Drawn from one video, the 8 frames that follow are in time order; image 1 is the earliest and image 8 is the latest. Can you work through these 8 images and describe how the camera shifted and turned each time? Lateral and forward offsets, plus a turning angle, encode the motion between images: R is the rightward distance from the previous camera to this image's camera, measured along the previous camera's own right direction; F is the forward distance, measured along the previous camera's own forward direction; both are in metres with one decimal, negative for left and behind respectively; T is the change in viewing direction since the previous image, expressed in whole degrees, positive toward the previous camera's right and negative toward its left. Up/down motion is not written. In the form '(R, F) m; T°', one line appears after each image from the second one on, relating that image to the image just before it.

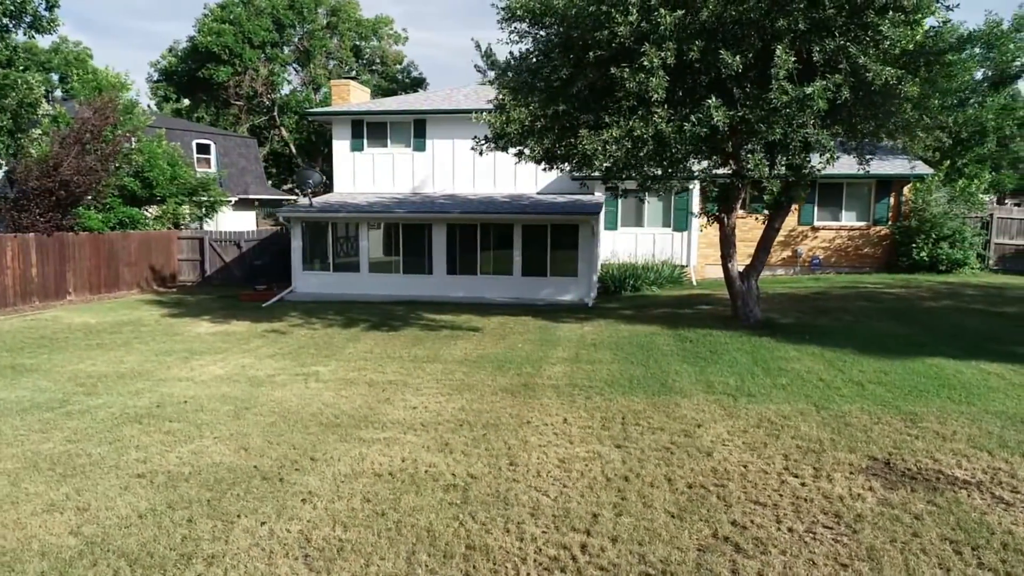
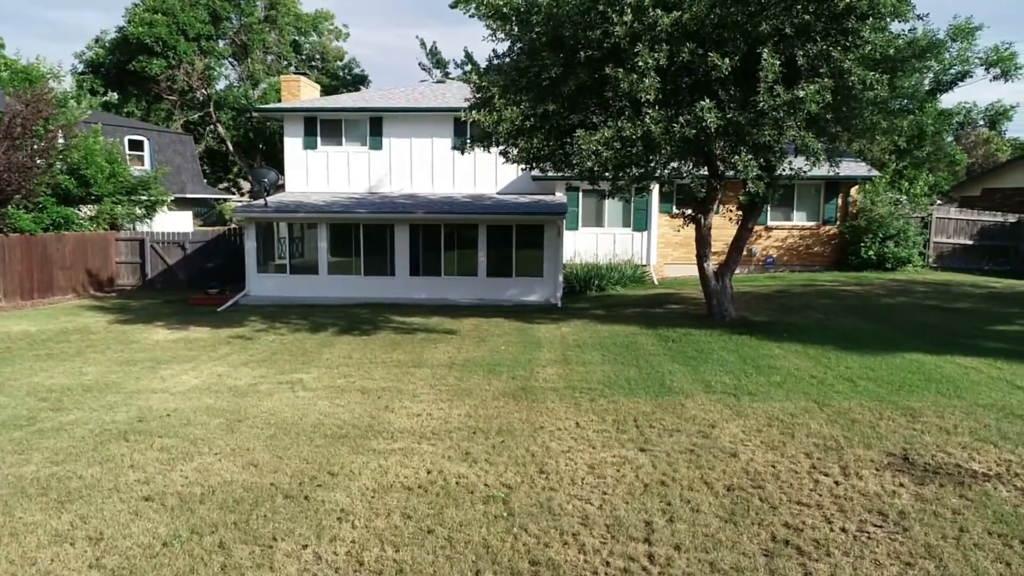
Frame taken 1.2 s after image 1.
(-0.8, +0.2) m; +5°
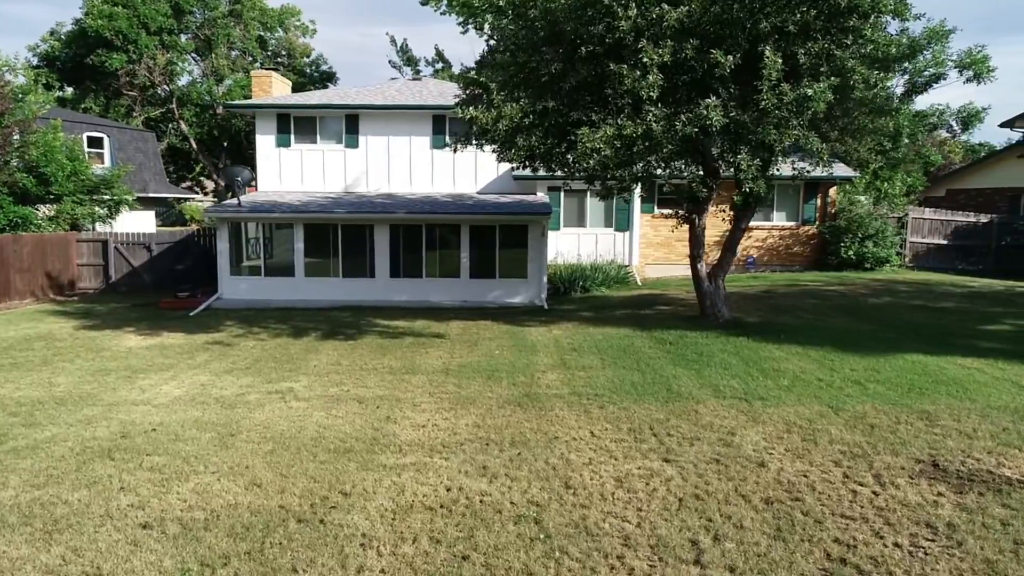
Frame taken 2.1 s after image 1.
(-0.5, +0.3) m; +3°
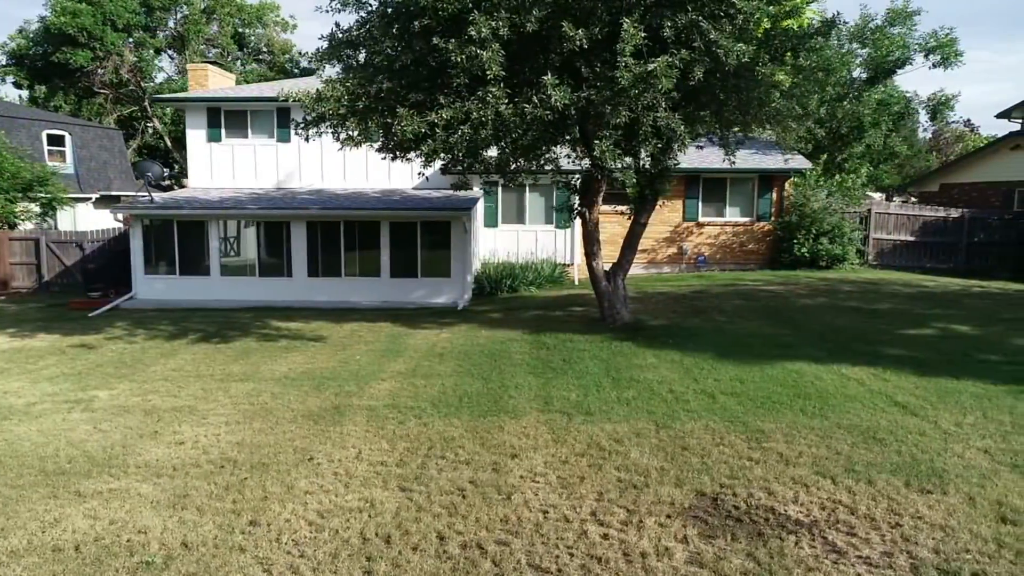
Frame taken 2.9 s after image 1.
(+2.4, +0.9) m; -2°
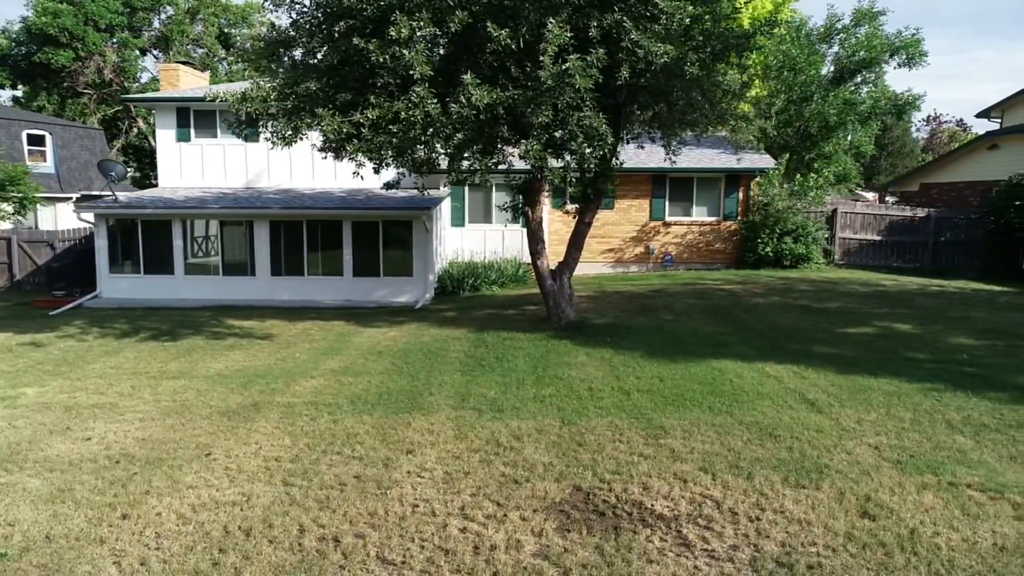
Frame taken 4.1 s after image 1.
(+0.9, -0.1) m; 0°
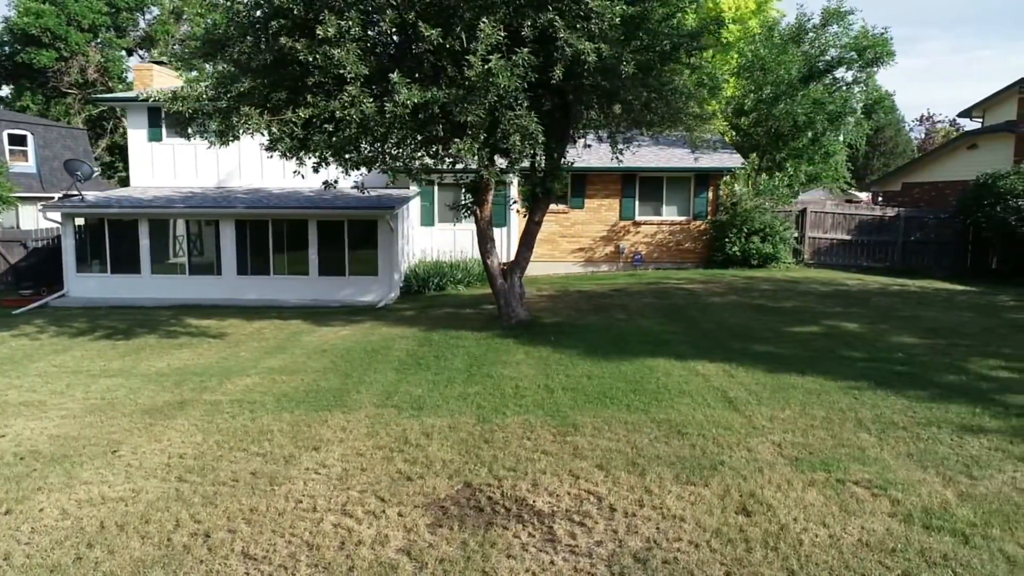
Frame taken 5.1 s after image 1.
(+0.8, 0.0) m; 0°
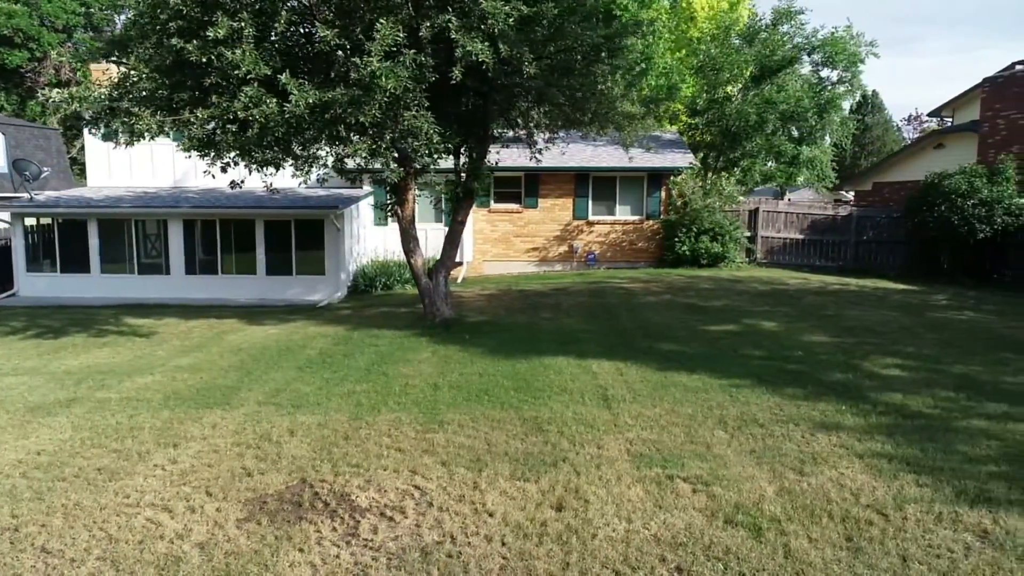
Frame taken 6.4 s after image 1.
(+1.3, -0.1) m; 0°
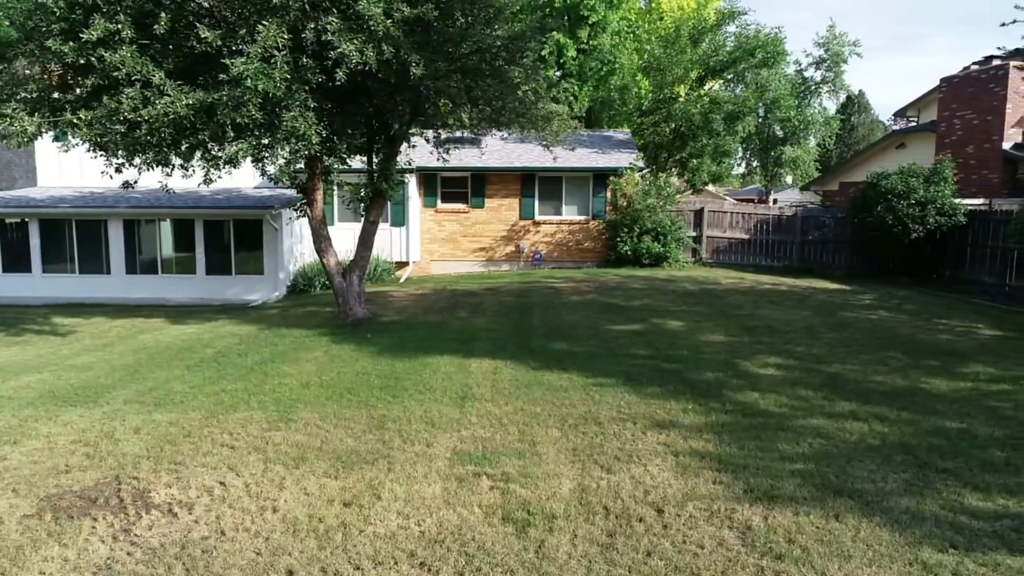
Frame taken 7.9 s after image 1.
(+1.5, -0.1) m; 0°
